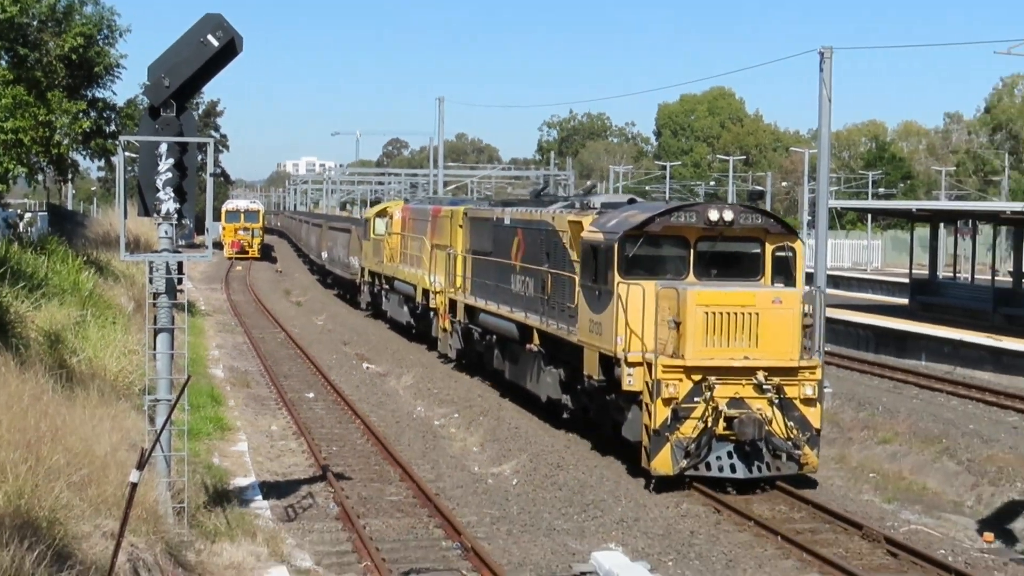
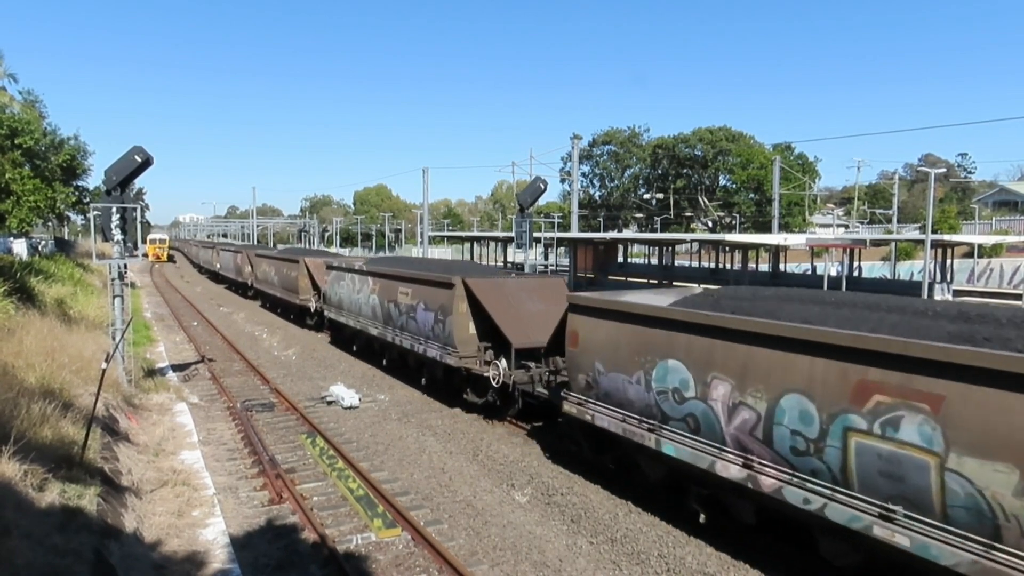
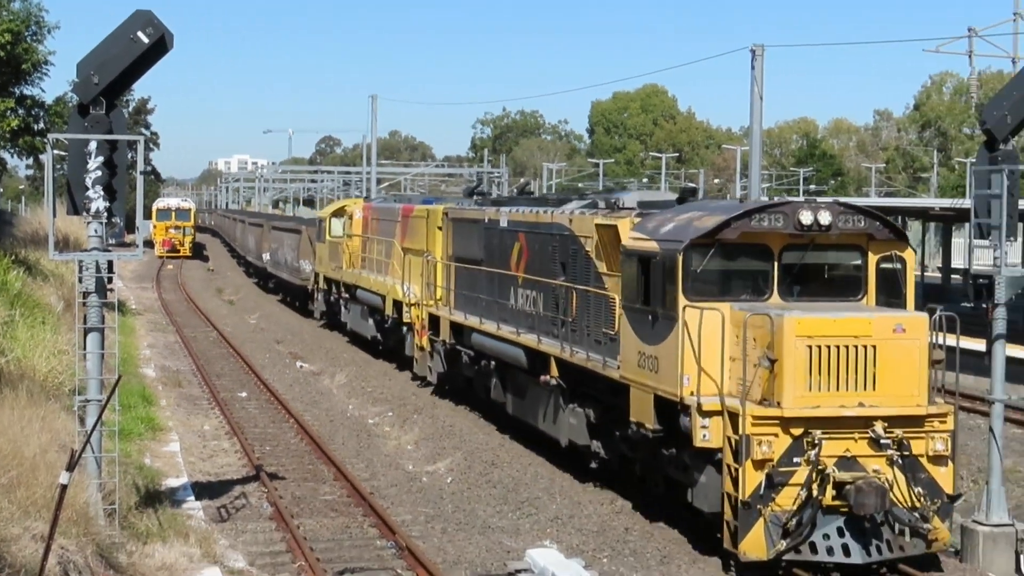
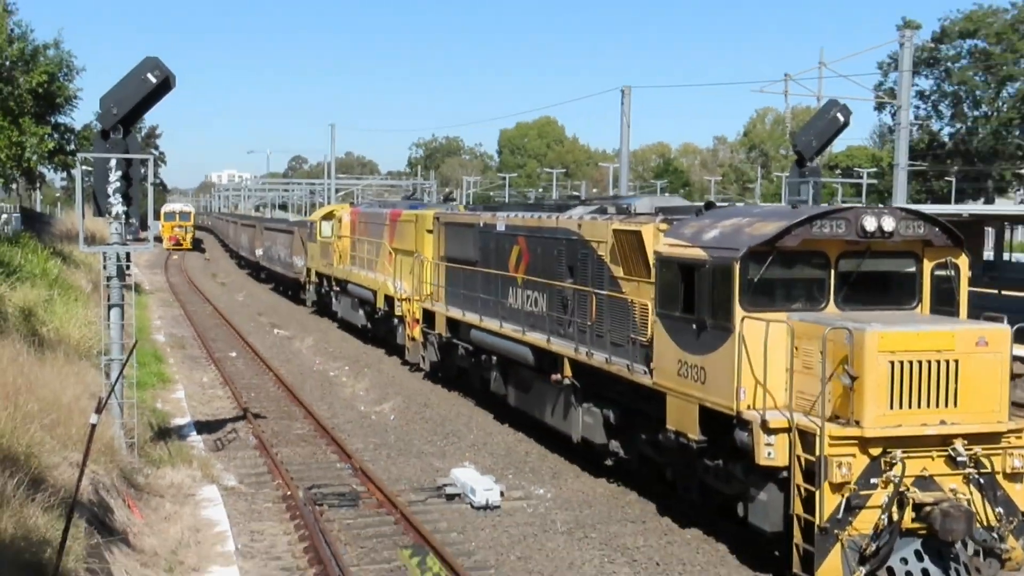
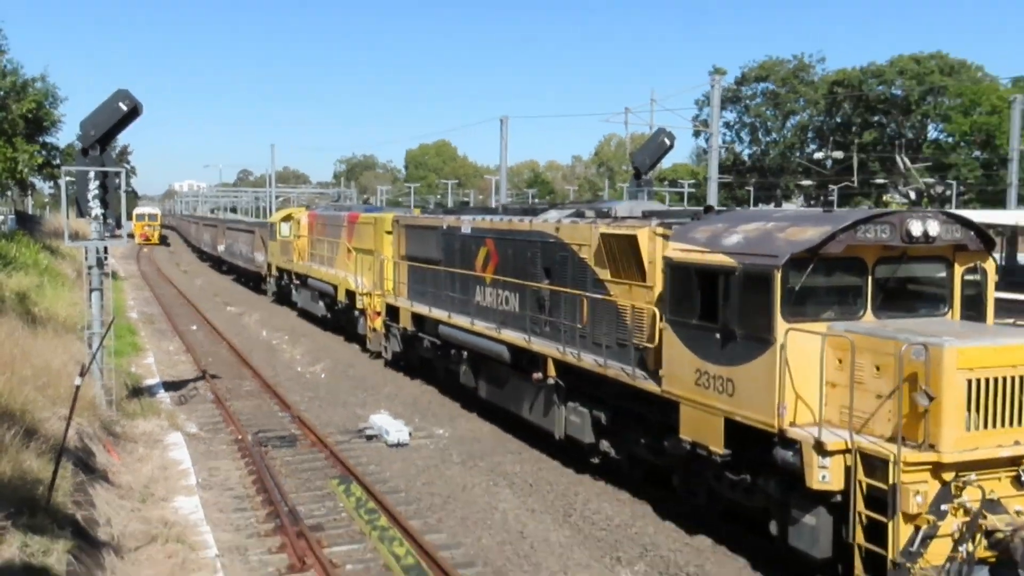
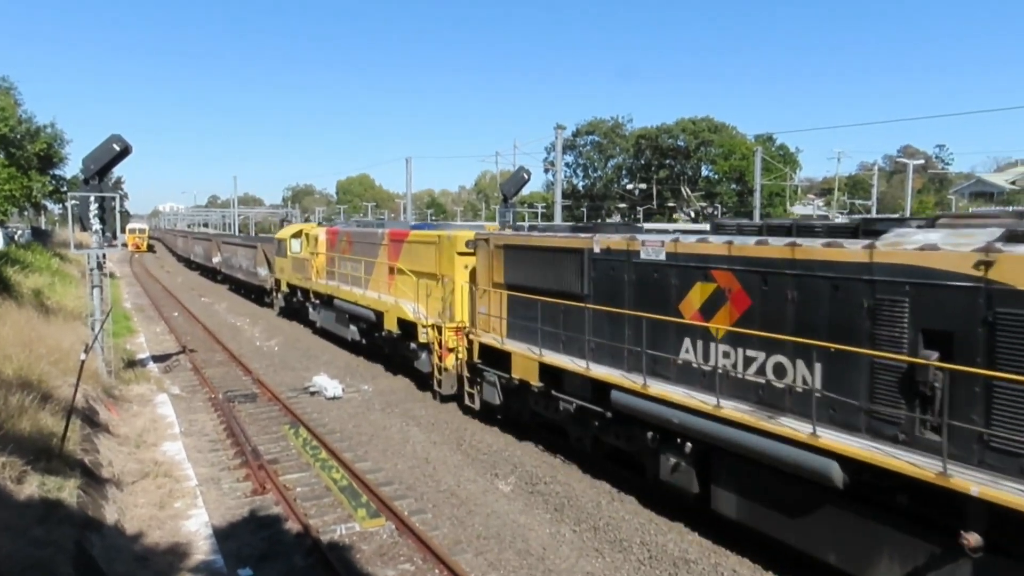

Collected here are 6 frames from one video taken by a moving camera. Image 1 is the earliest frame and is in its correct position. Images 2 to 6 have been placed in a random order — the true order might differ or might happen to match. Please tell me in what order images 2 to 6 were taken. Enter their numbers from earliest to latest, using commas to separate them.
3, 4, 5, 6, 2
